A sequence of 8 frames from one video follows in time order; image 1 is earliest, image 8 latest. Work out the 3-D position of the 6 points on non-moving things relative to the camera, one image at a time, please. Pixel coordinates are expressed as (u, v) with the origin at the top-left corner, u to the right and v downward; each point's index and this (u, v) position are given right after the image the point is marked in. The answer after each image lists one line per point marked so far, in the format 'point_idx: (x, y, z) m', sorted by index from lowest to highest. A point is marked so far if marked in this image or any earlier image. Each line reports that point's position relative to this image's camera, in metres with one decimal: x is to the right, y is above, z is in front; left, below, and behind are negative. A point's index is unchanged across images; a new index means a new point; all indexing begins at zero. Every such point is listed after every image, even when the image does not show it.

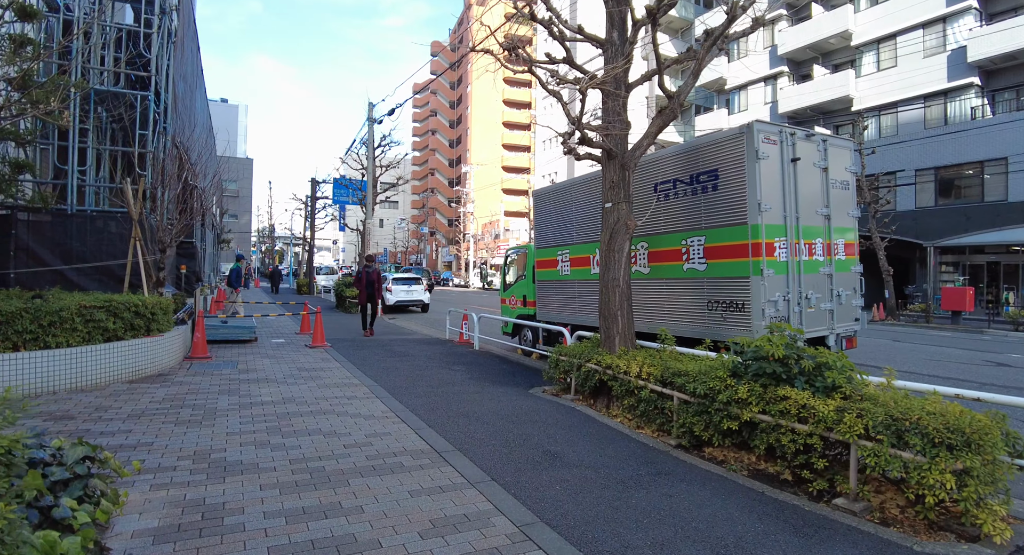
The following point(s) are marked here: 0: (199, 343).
0: (-5.1, -1.1, +9.3) m
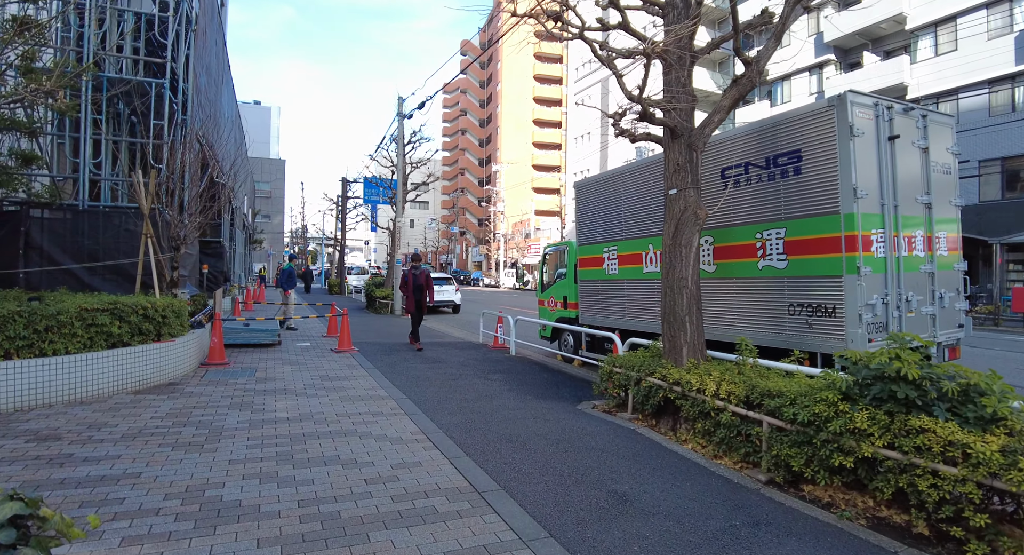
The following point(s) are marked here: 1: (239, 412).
0: (-4.5, -1.1, +8.7) m
1: (-2.9, -1.4, +6.0) m
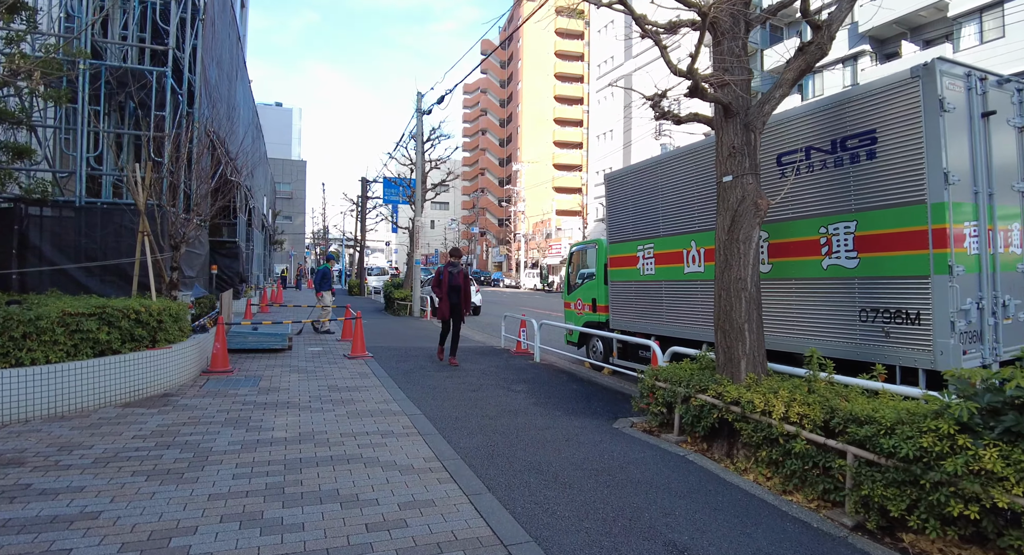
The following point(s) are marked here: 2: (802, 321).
0: (-4.1, -1.1, +8.0) m
1: (-2.6, -1.4, +5.4) m
2: (+3.1, -0.5, +6.1) m
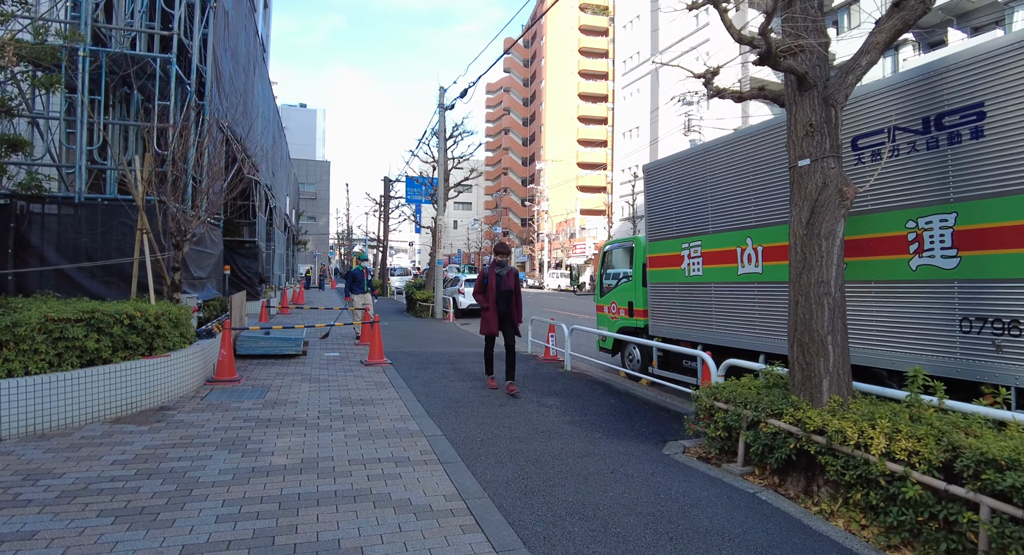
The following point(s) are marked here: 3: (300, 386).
0: (-3.7, -1.1, +7.4) m
1: (-2.3, -1.4, +4.7) m
2: (+3.4, -0.5, +5.3) m
3: (-2.7, -1.4, +7.4) m
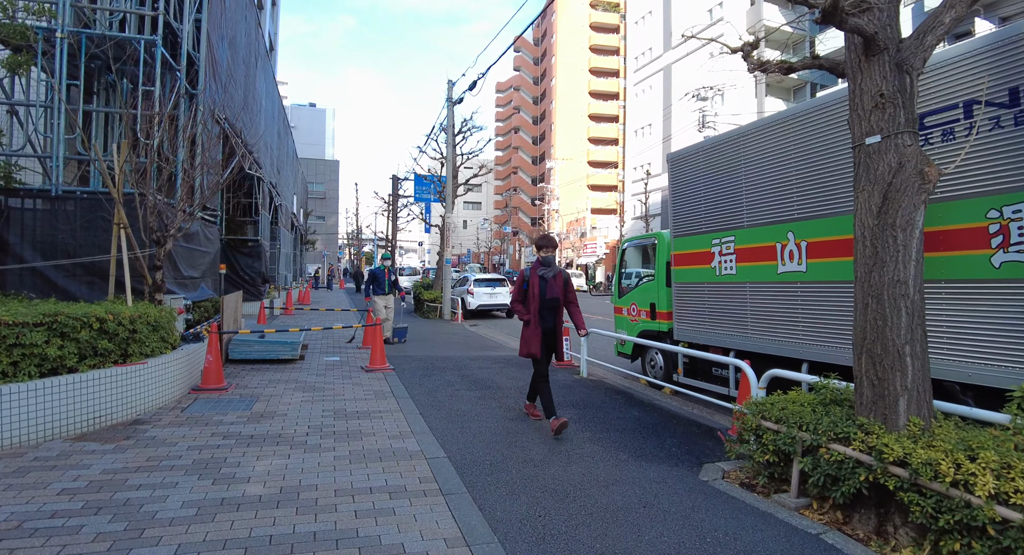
0: (-3.6, -1.1, +6.8) m
1: (-2.2, -1.4, +4.1) m
2: (+3.5, -0.5, +4.5) m
3: (-2.6, -1.4, +6.7) m
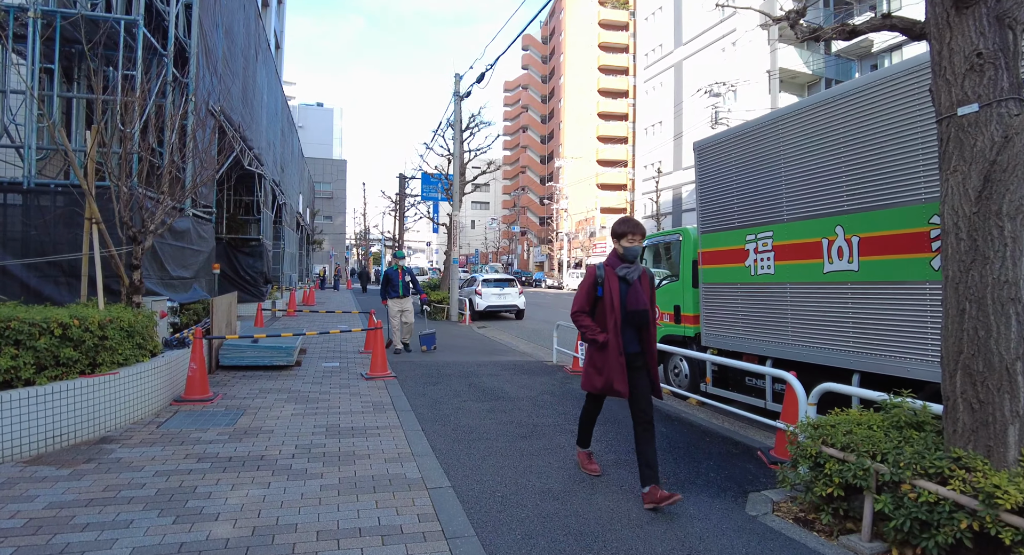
0: (-3.5, -1.1, +6.2) m
1: (-2.2, -1.4, +3.5) m
2: (+3.6, -0.5, +3.8) m
3: (-2.5, -1.4, +6.1) m
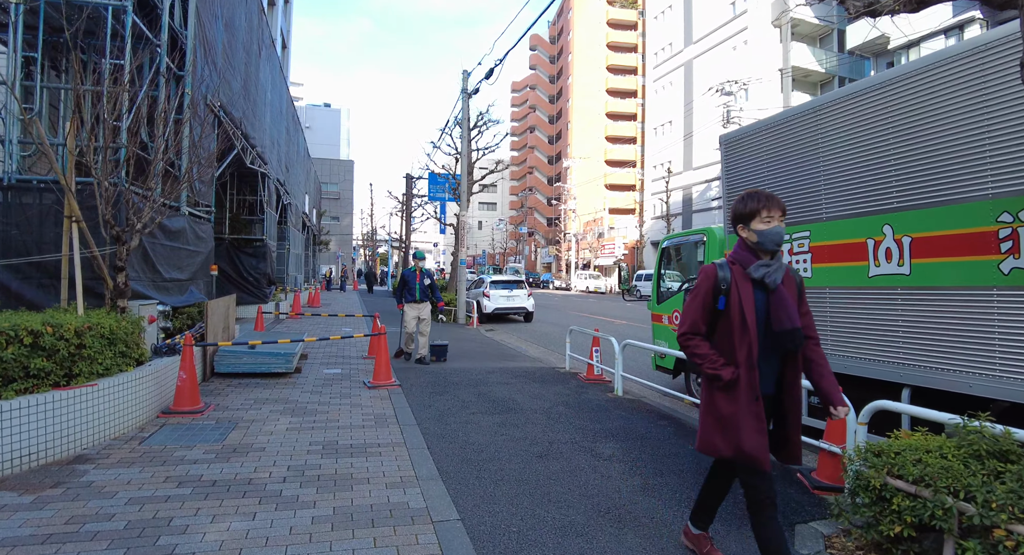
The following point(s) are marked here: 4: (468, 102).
0: (-3.3, -1.2, +5.8) m
1: (-2.1, -1.4, +3.0) m
2: (+3.7, -0.5, +3.3) m
3: (-2.3, -1.4, +5.7) m
4: (-1.5, +5.9, +19.1) m
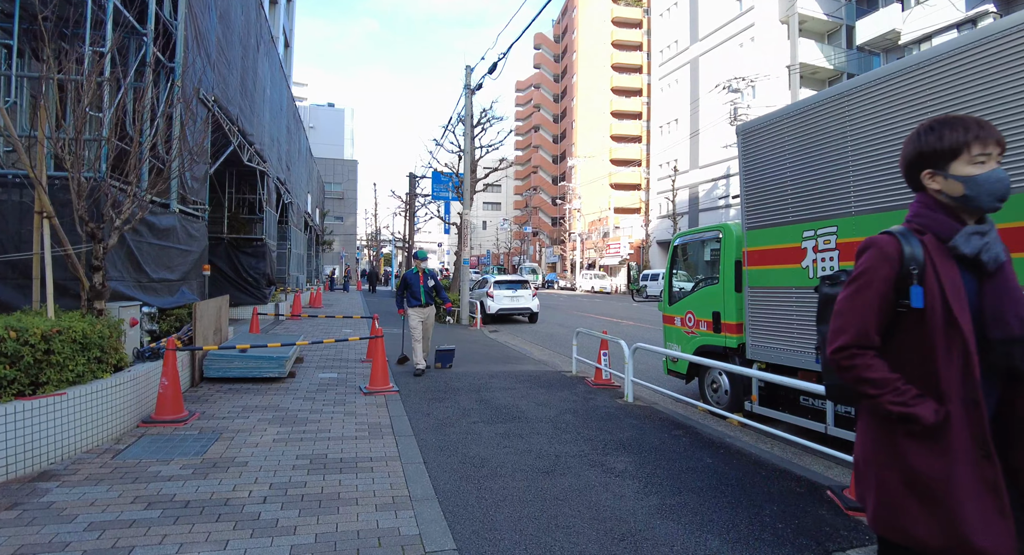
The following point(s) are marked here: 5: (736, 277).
0: (-3.3, -1.2, +5.5) m
1: (-2.0, -1.4, +2.7) m
2: (+3.7, -0.5, +2.9) m
3: (-2.3, -1.4, +5.3) m
4: (-1.3, +5.9, +18.7) m
5: (+2.5, 0.0, +6.5) m
